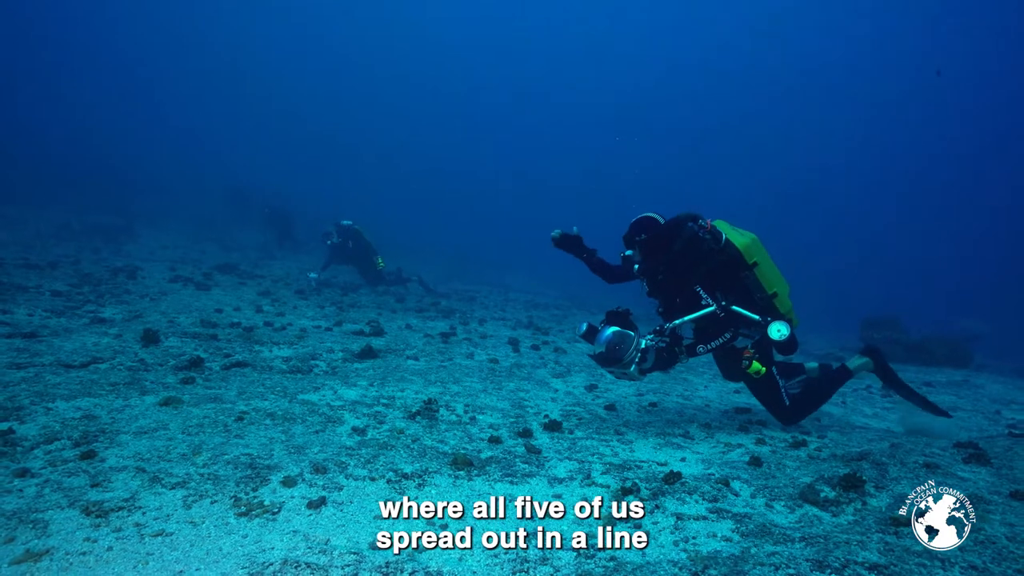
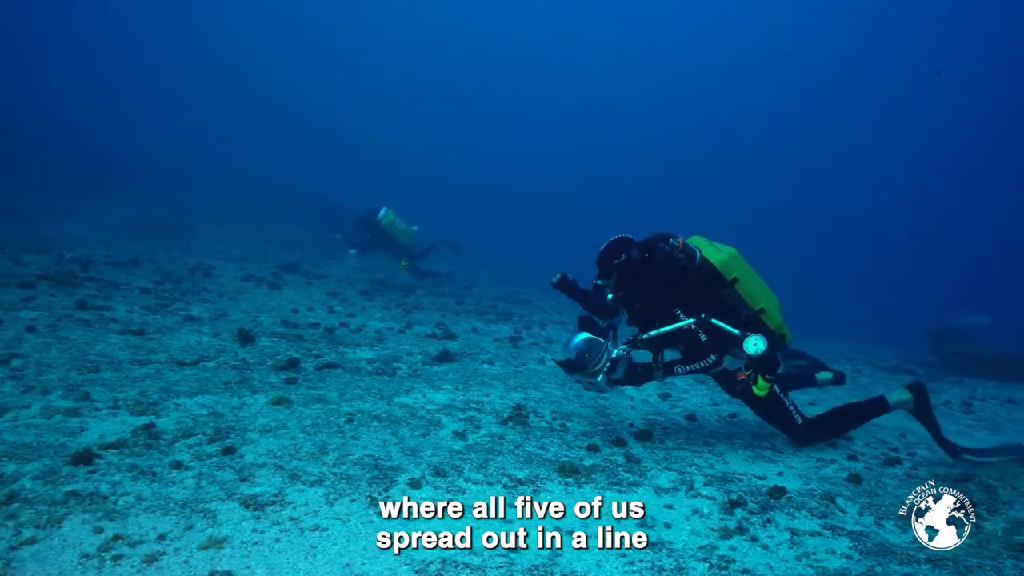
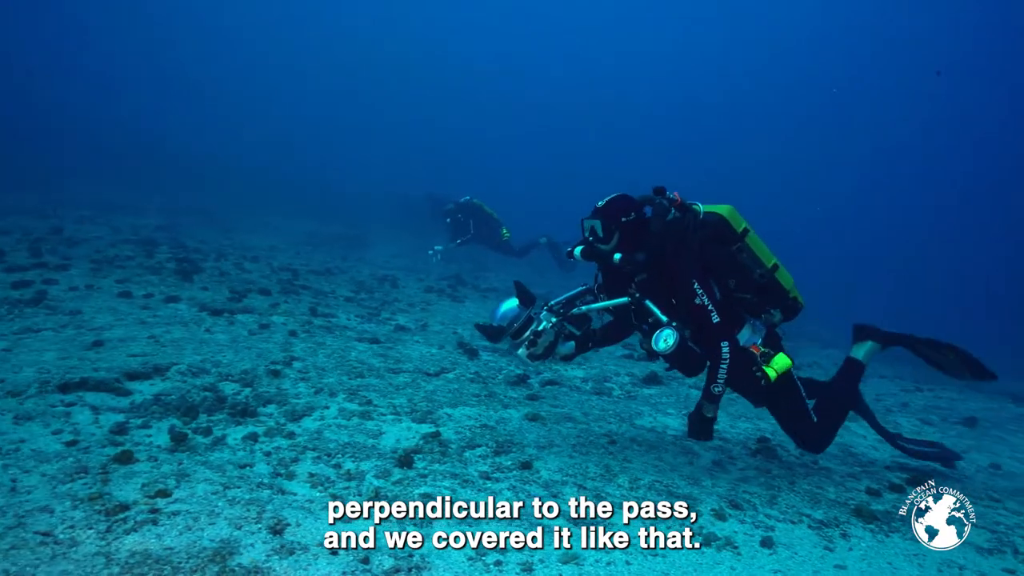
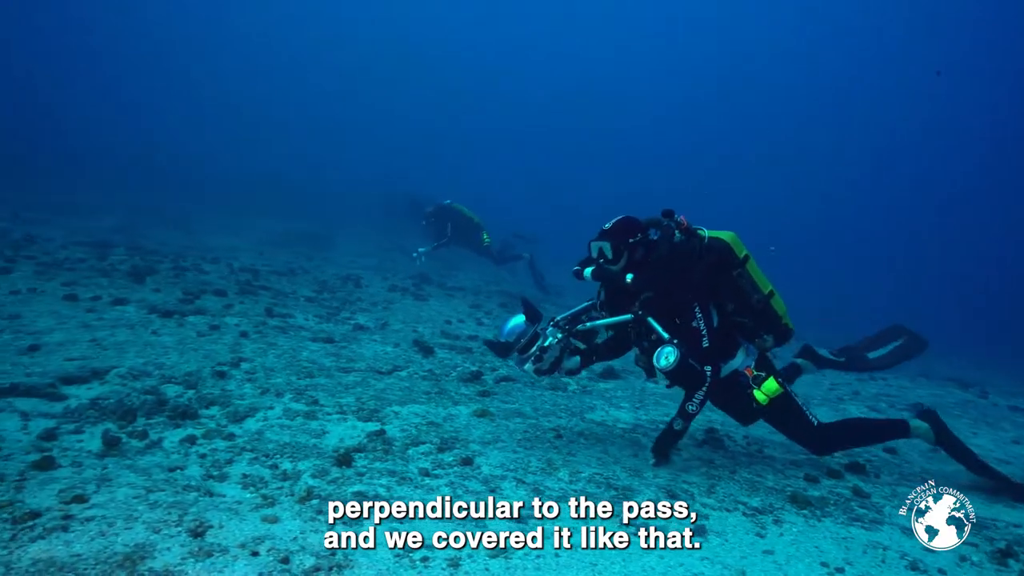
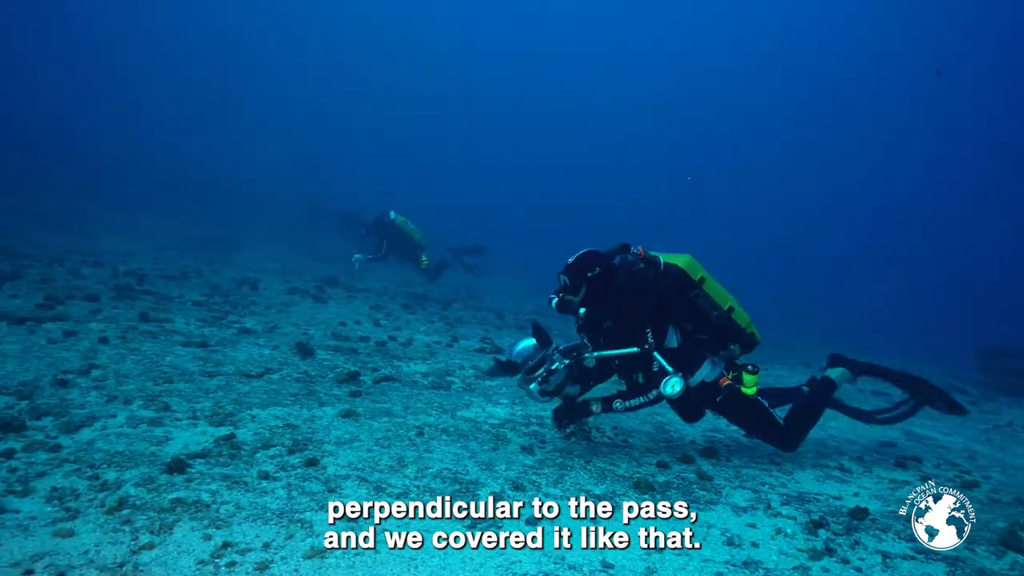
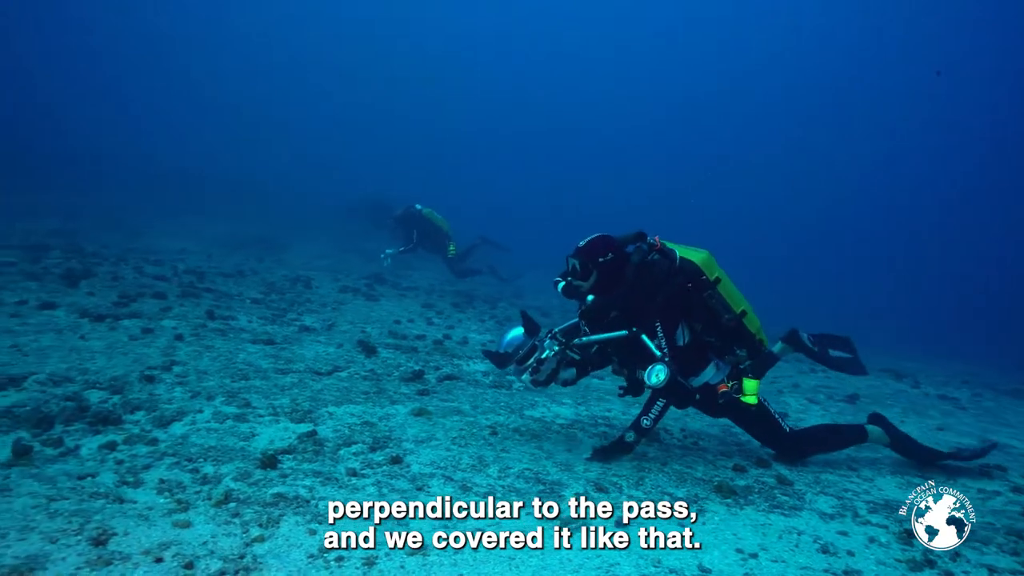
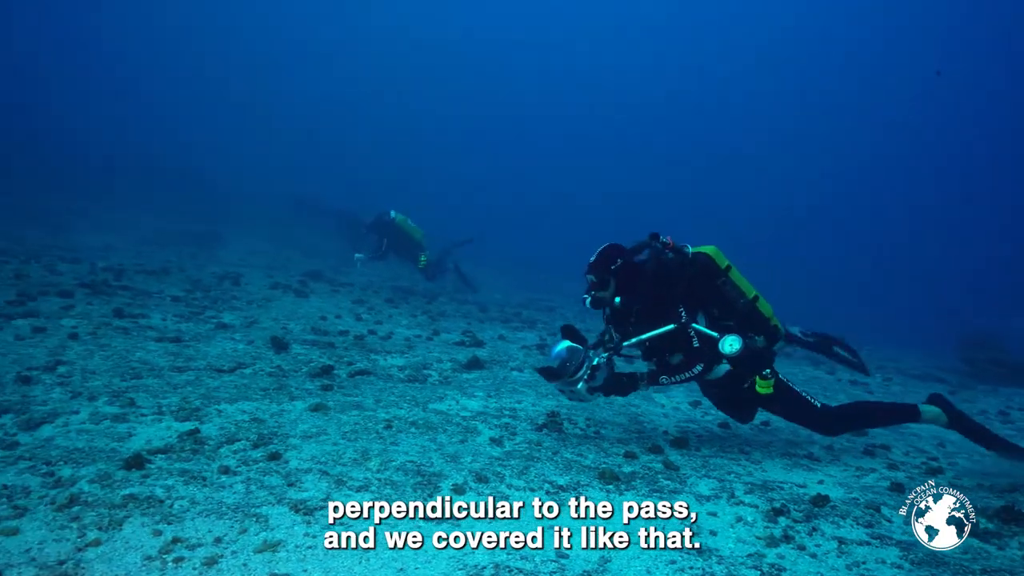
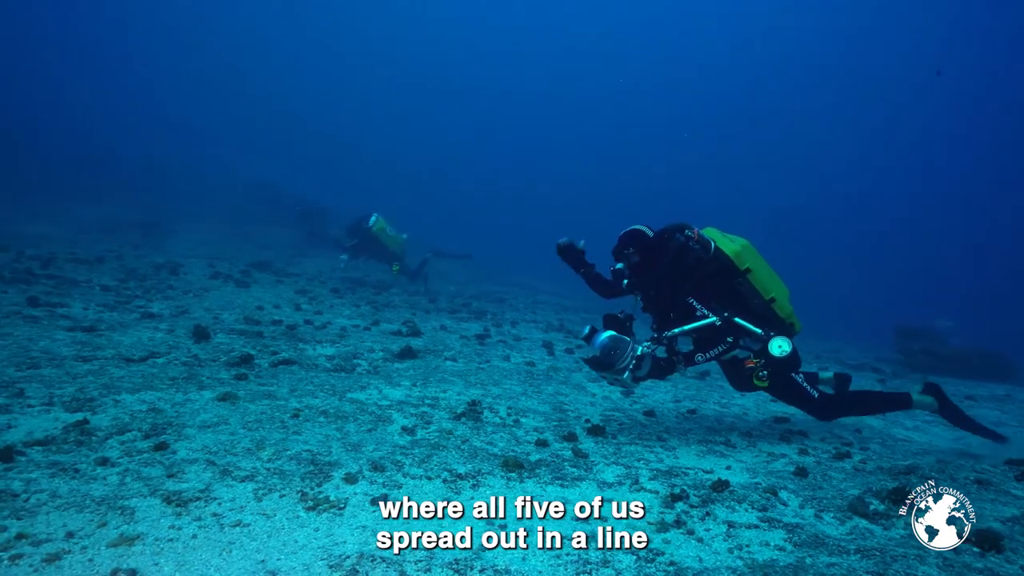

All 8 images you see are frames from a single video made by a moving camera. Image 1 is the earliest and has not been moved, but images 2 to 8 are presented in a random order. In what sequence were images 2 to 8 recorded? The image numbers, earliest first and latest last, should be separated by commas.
8, 2, 7, 5, 6, 4, 3
